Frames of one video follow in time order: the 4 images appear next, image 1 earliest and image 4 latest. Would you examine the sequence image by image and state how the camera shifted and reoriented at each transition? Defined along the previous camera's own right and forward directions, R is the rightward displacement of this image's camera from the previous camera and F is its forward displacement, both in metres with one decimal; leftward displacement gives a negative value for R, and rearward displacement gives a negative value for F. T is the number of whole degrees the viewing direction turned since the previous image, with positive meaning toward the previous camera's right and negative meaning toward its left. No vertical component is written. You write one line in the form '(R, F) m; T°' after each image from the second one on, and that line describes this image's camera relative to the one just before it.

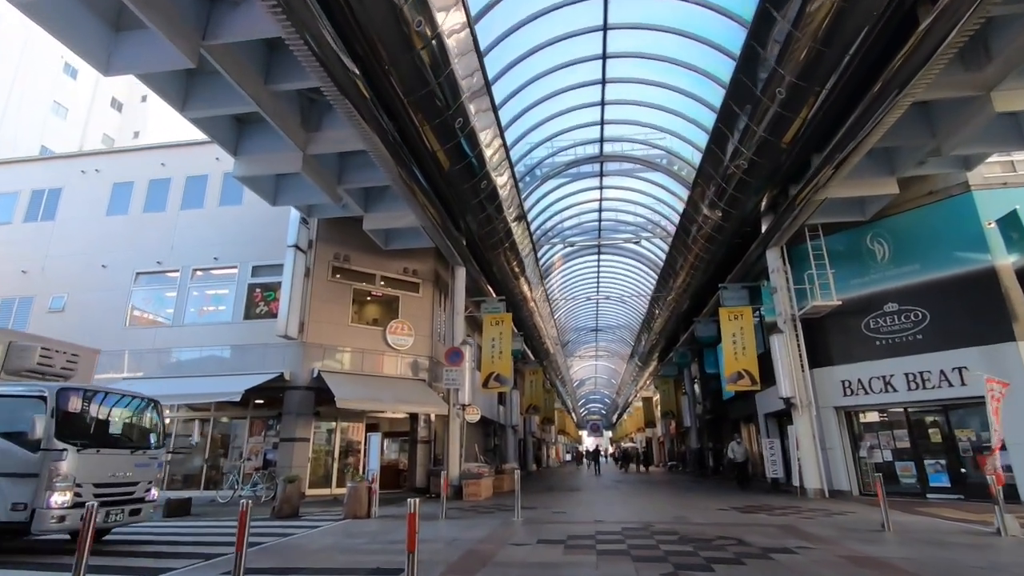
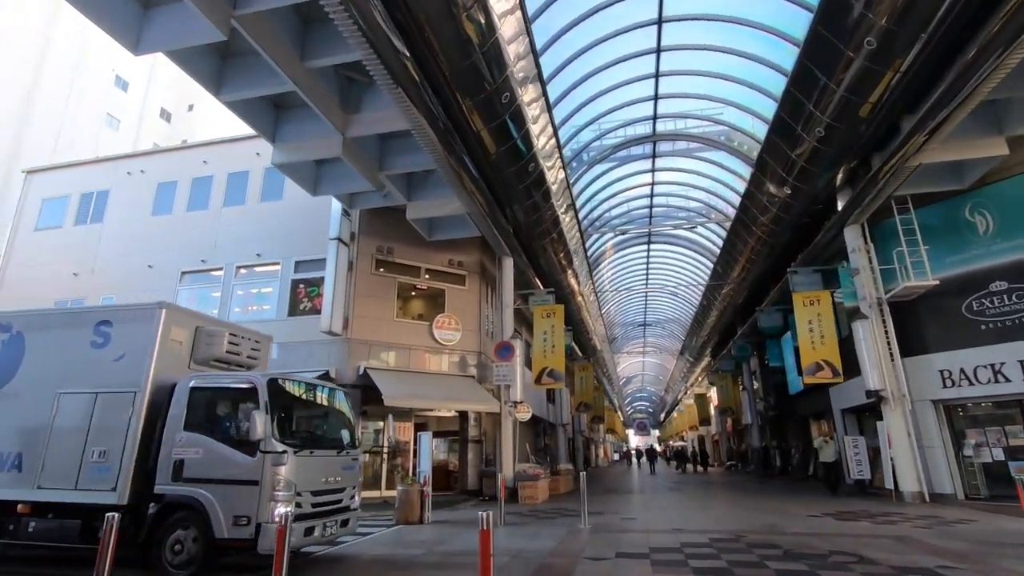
(-0.3, +0.9) m; -4°
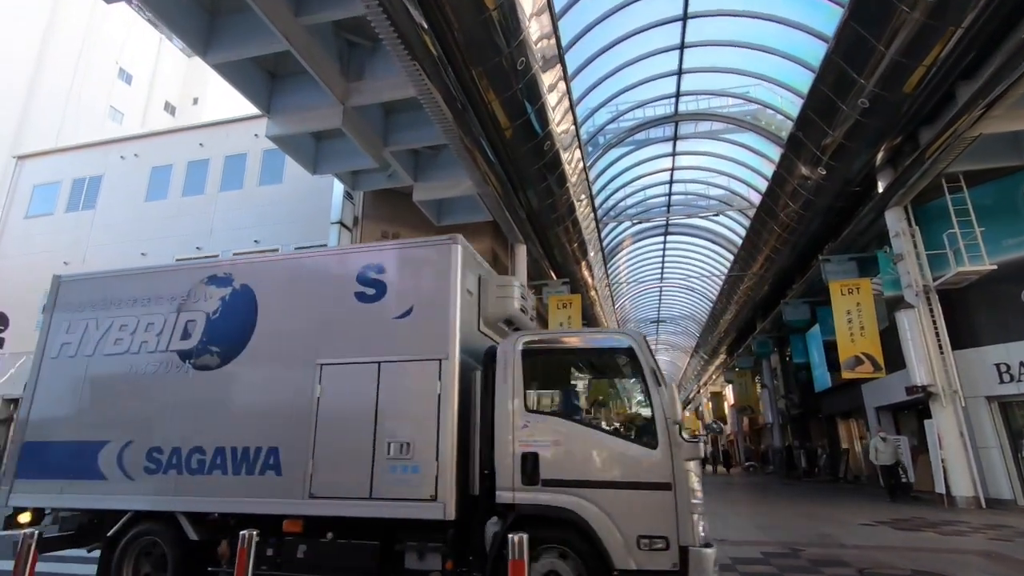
(-0.2, +0.9) m; -1°
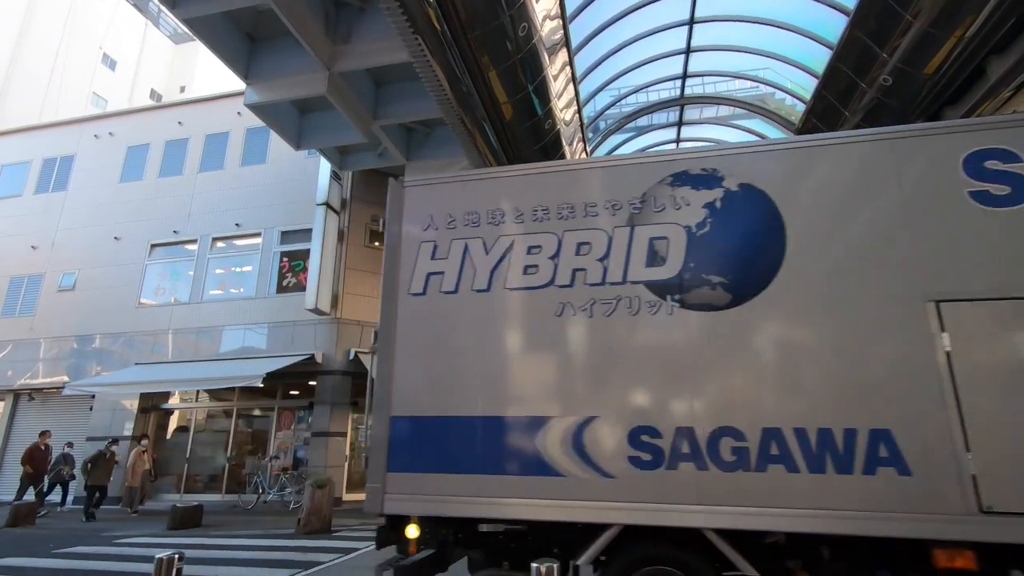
(-0.1, +0.7) m; +1°
